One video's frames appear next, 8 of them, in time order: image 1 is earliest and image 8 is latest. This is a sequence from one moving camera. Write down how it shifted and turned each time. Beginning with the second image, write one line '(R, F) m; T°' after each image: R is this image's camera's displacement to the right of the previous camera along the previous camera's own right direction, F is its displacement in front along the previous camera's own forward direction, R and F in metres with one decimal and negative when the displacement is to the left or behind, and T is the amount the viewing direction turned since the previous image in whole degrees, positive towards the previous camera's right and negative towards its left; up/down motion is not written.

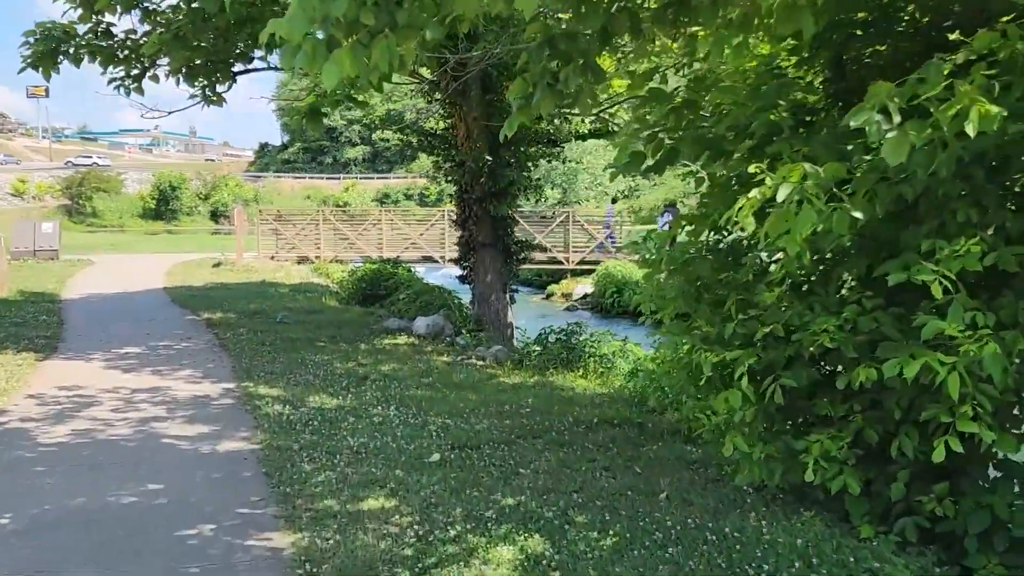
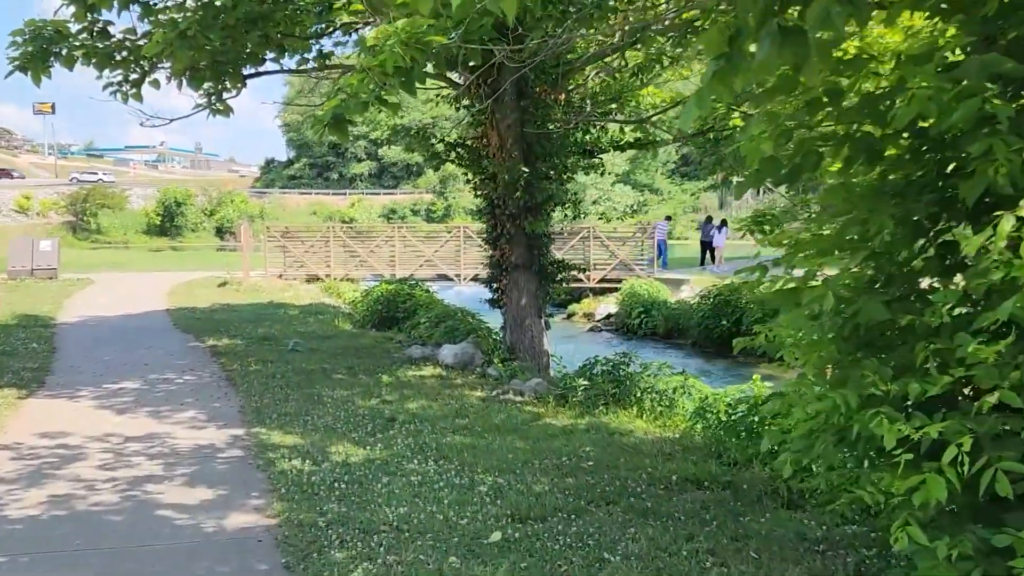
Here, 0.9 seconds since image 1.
(-0.3, +0.9) m; 0°
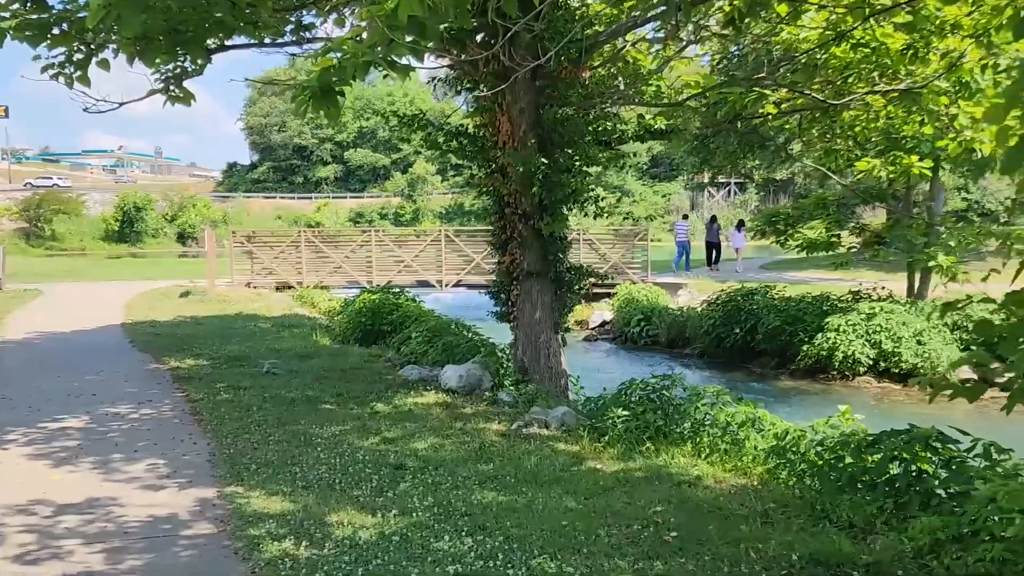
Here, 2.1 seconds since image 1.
(-0.4, +1.2) m; +2°
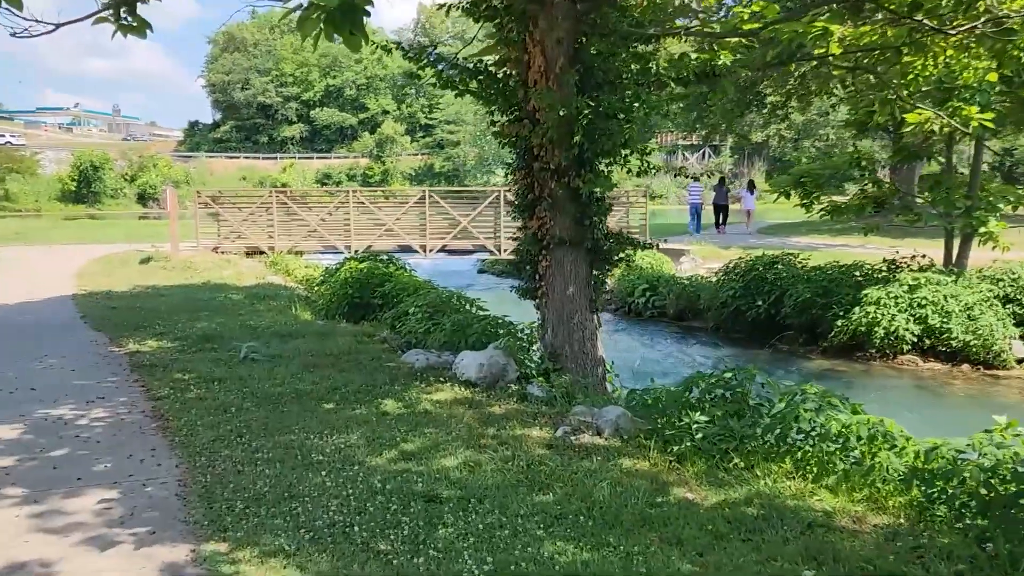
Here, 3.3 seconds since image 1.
(-0.5, +1.3) m; +2°
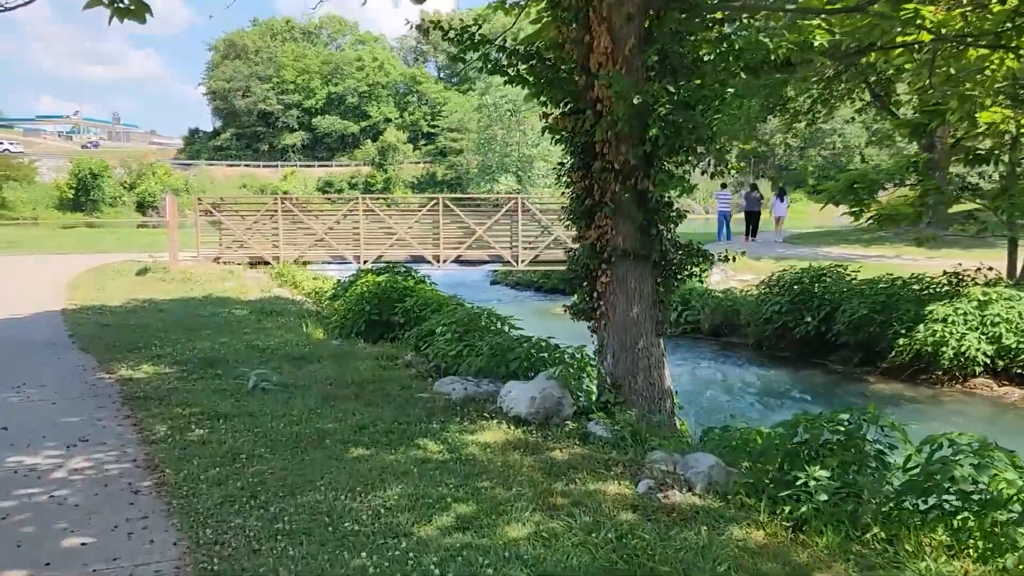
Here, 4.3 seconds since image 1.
(-0.4, +0.9) m; 0°
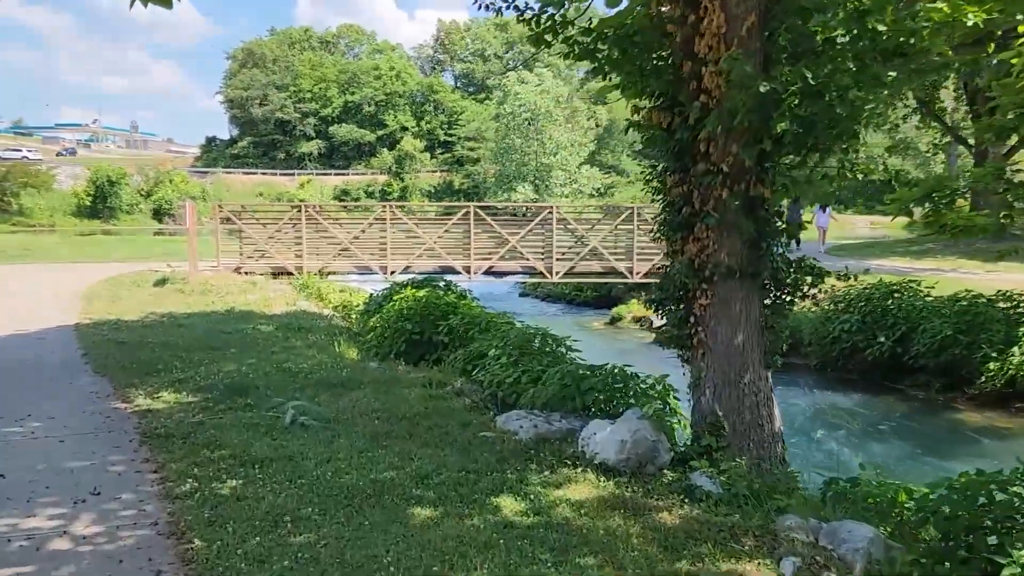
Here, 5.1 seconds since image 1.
(-0.4, +0.8) m; -1°
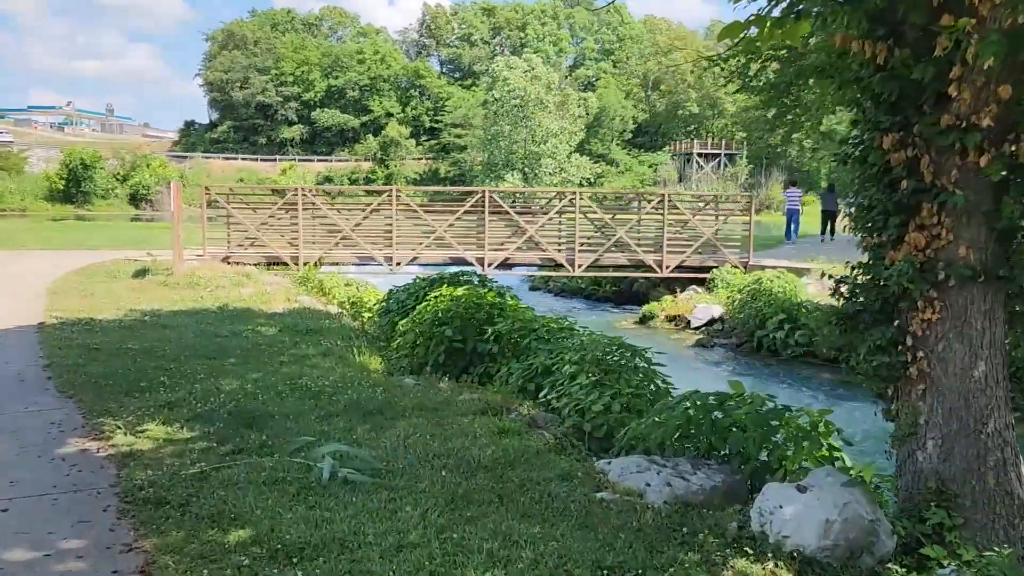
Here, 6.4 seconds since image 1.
(-0.7, +1.5) m; +1°
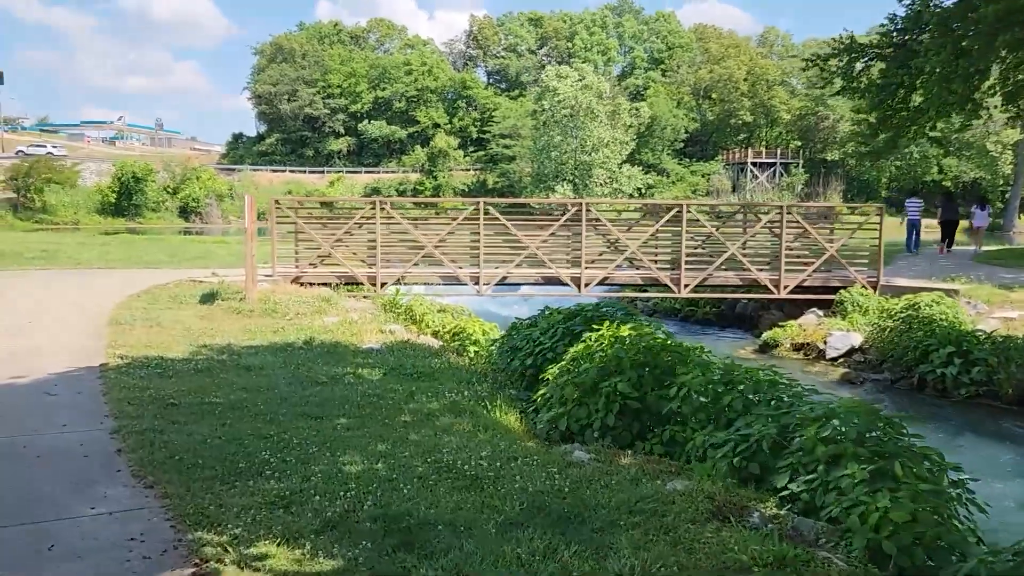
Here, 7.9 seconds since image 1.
(-0.9, +1.5) m; -3°
